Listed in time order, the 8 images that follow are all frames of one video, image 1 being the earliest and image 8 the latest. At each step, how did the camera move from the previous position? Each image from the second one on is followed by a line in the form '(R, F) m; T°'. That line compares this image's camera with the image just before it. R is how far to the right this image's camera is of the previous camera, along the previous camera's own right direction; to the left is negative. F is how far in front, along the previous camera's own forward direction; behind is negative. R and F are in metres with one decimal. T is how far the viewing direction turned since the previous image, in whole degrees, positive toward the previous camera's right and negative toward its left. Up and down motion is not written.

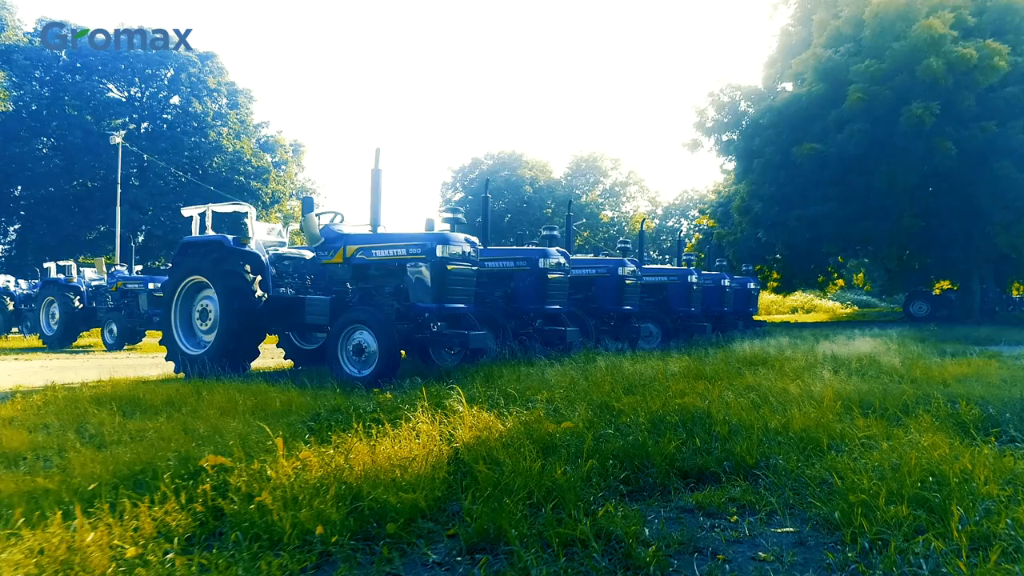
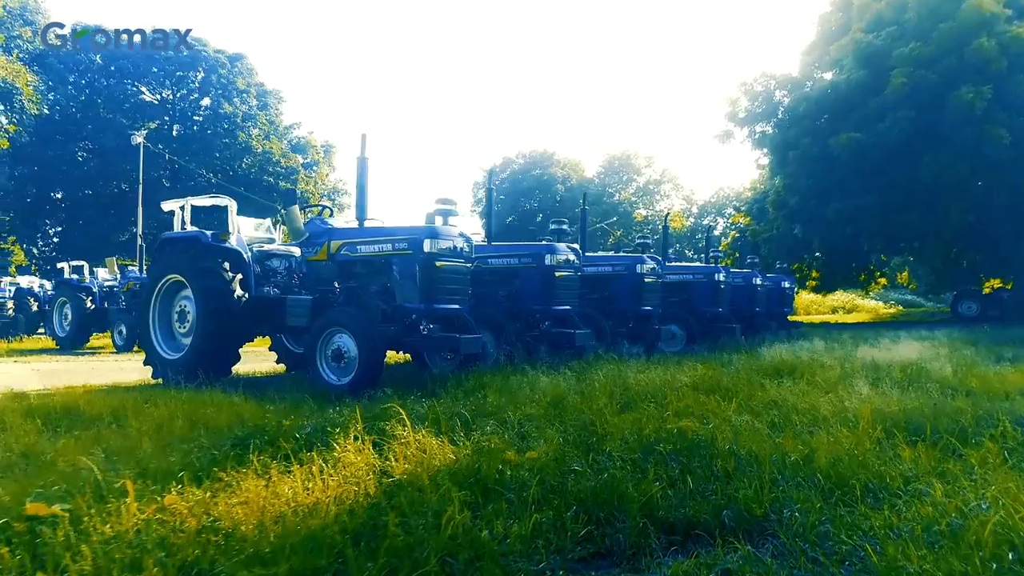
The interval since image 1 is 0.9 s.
(+0.4, +0.8) m; -3°
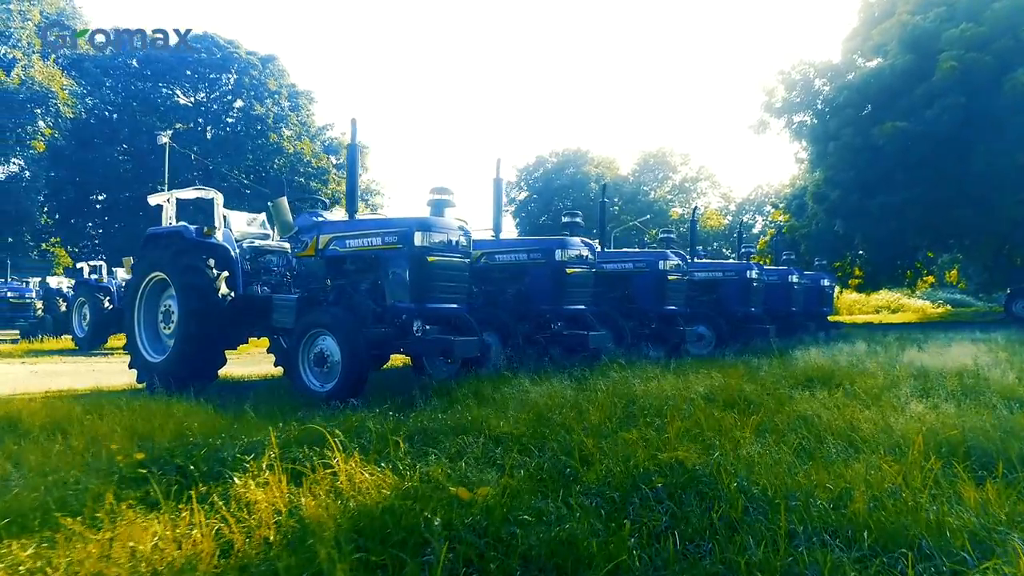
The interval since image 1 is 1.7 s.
(+0.3, +0.7) m; -3°
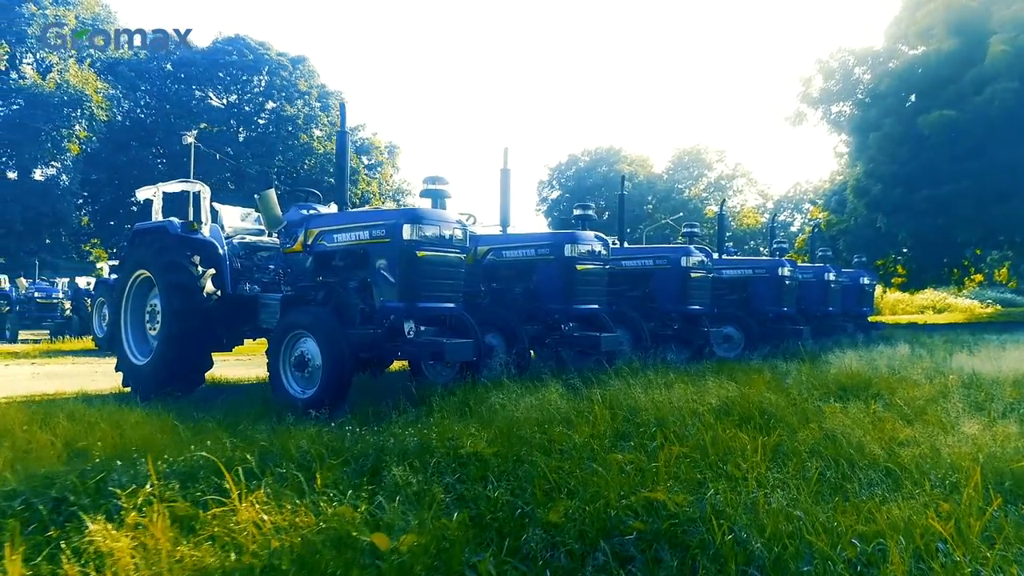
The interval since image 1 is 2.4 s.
(+0.3, +0.6) m; -3°
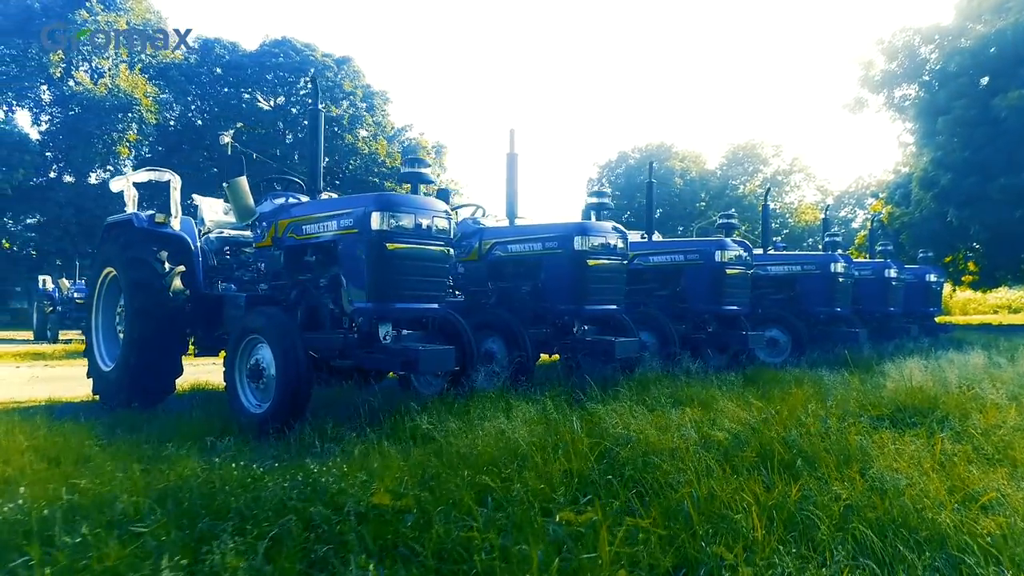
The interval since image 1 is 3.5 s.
(+0.5, +1.0) m; -4°
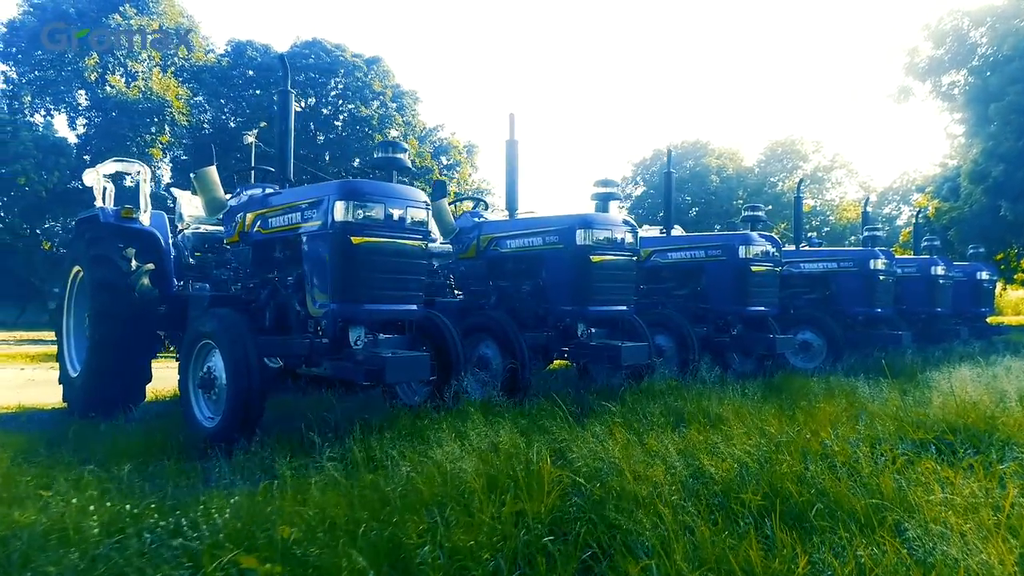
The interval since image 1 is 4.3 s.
(+0.4, +0.7) m; -3°
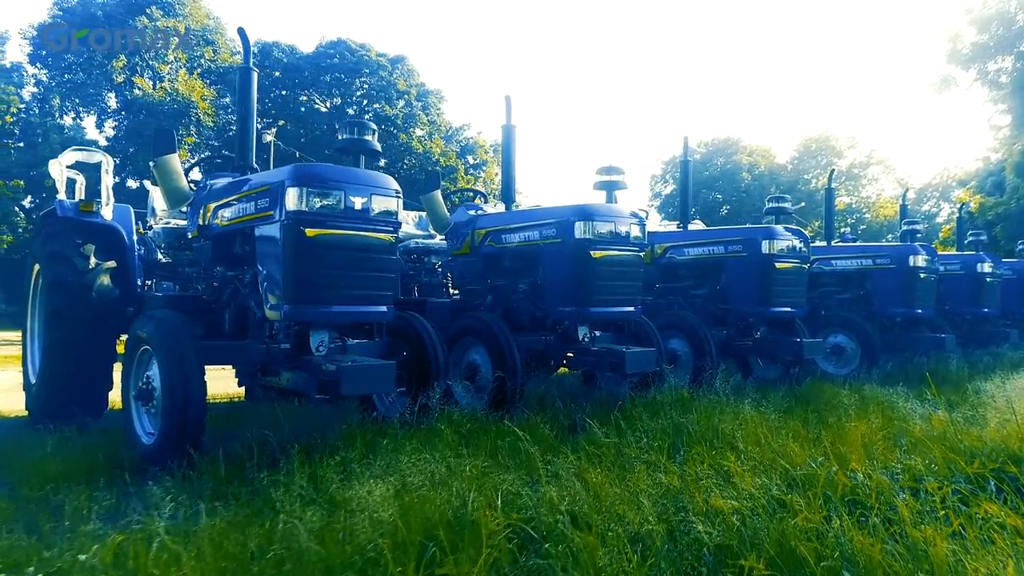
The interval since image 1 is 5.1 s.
(+0.3, +0.6) m; -2°
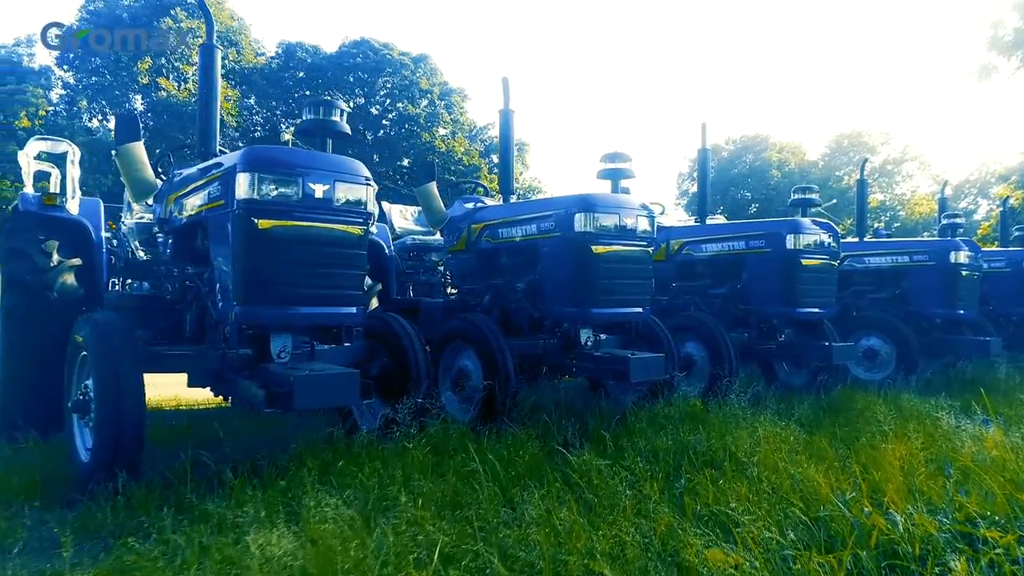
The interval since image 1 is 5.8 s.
(+0.2, +0.5) m; -2°
